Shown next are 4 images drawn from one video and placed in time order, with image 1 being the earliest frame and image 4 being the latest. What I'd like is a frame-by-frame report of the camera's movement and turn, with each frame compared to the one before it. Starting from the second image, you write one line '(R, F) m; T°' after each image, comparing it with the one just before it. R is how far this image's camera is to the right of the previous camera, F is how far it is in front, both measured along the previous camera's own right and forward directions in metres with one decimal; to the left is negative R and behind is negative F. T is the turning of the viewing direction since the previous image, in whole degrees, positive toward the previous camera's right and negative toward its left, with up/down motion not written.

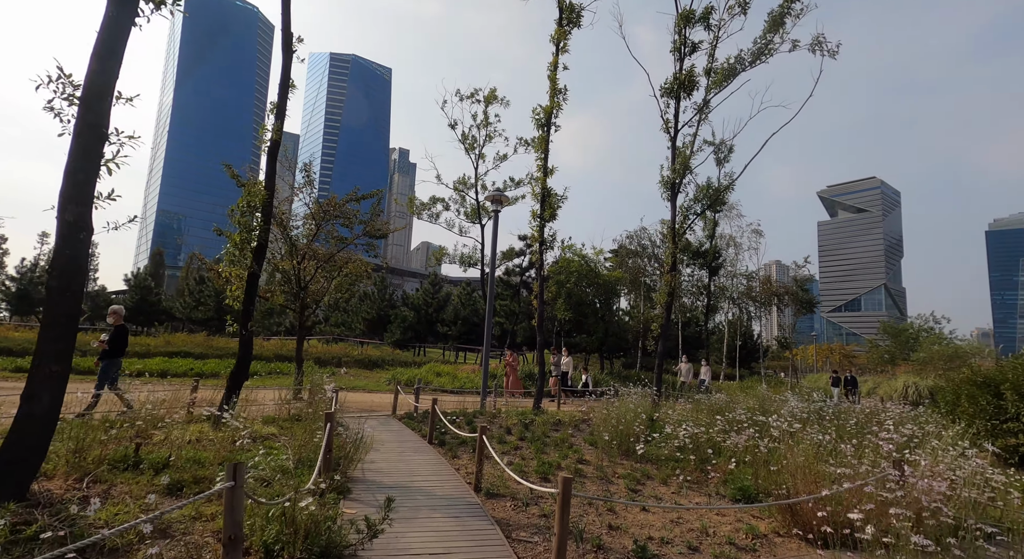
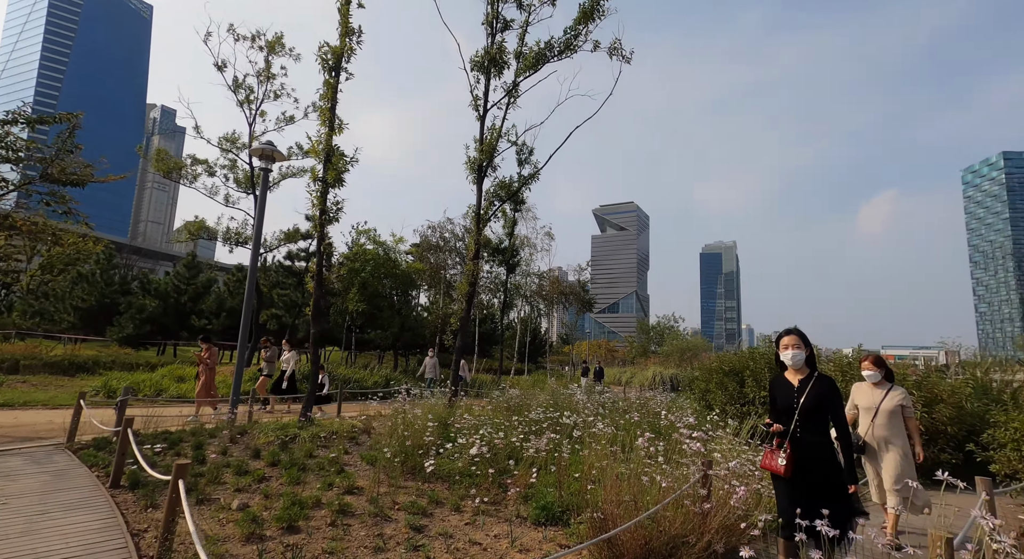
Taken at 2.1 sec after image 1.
(+0.4, +1.3) m; +21°
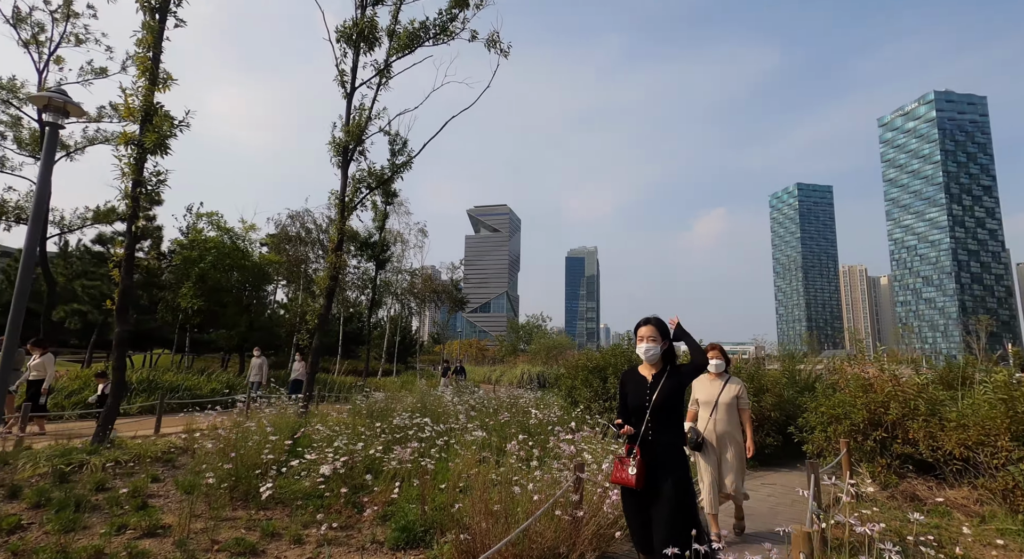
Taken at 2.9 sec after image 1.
(+0.1, +0.6) m; +14°
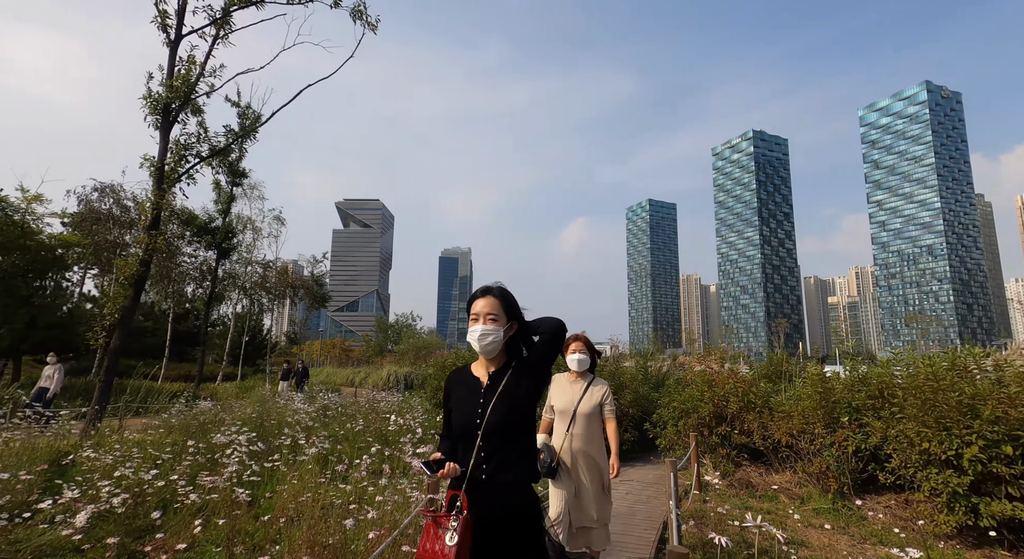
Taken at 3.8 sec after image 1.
(+0.2, +0.7) m; +14°
